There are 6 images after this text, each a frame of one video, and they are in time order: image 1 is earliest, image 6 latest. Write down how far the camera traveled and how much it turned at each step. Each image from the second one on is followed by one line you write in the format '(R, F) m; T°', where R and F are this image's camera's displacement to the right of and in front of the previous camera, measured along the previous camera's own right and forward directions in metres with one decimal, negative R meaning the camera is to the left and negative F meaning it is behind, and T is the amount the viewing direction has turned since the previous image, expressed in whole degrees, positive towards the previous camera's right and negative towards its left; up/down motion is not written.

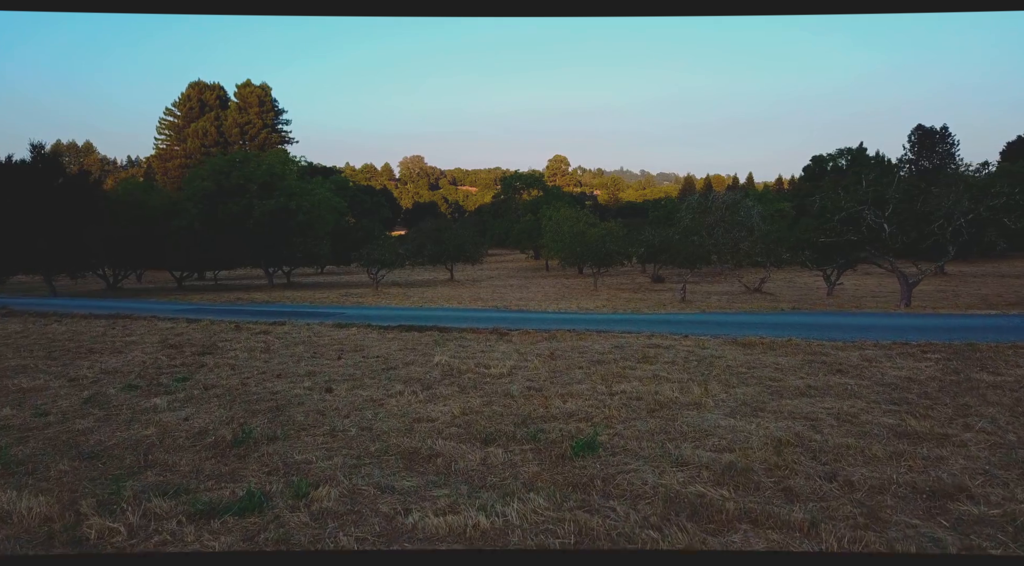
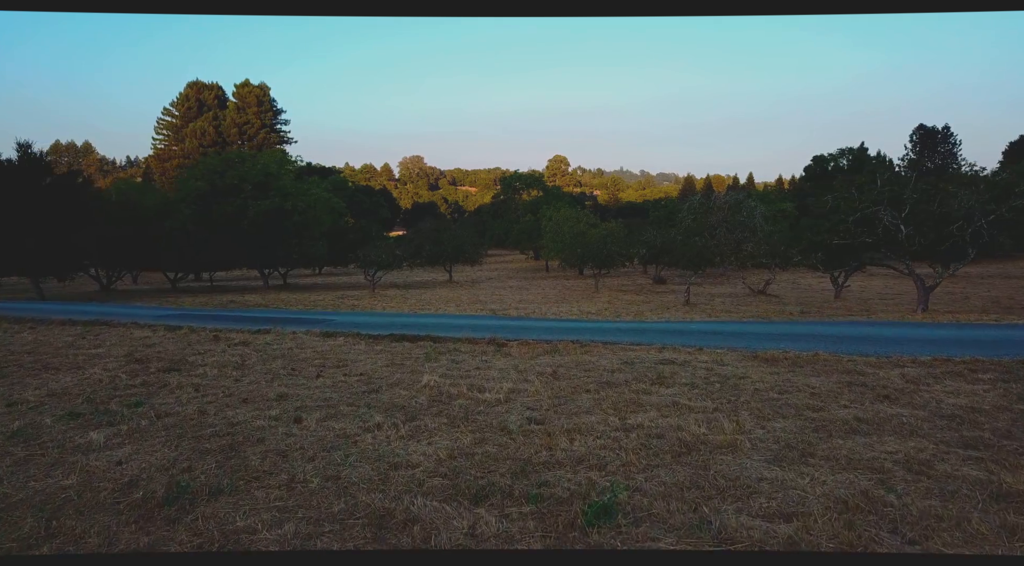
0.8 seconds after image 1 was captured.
(0.0, +0.8) m; 0°
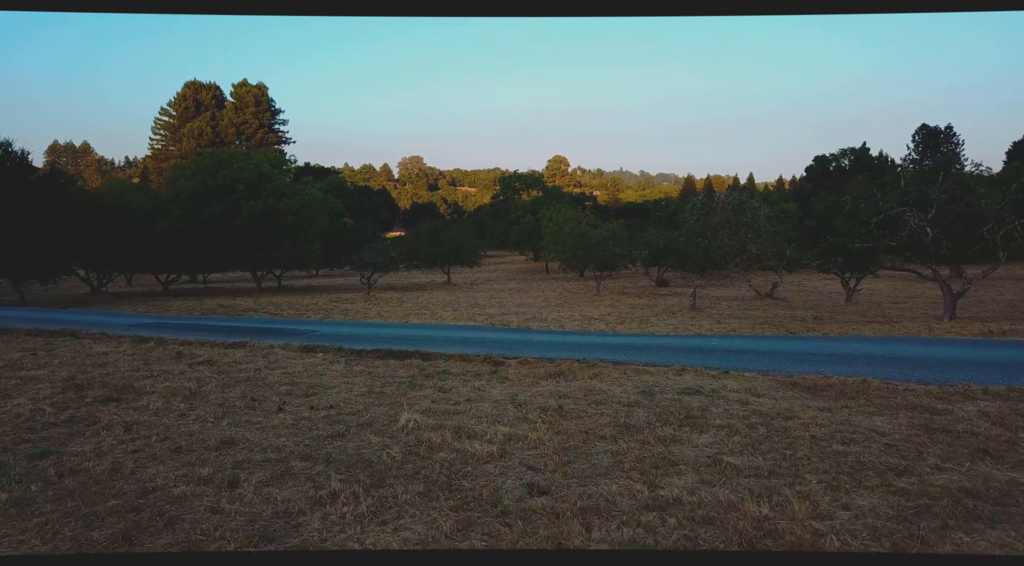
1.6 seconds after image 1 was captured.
(0.0, +1.2) m; 0°
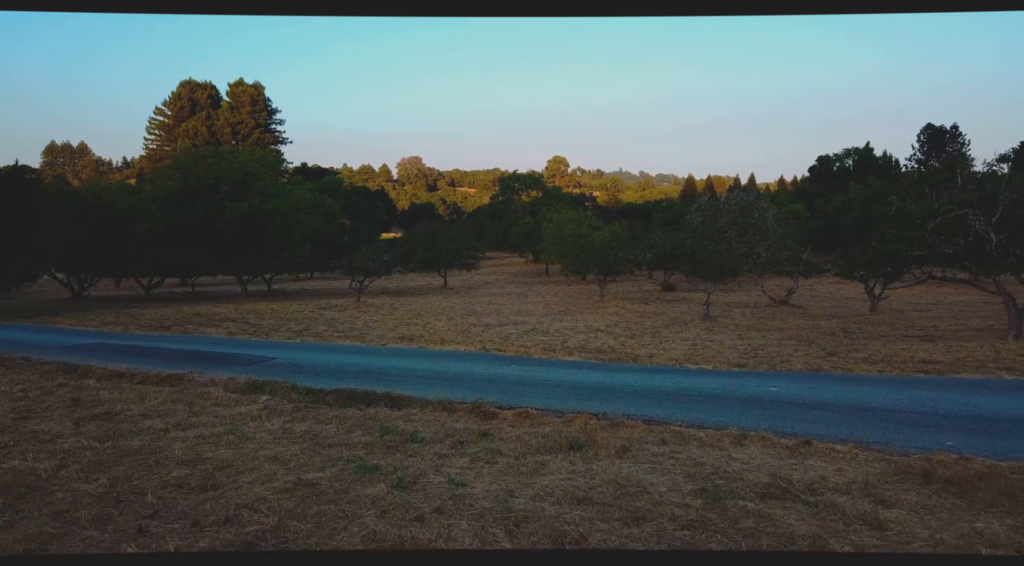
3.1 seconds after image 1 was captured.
(0.0, +2.3) m; 0°
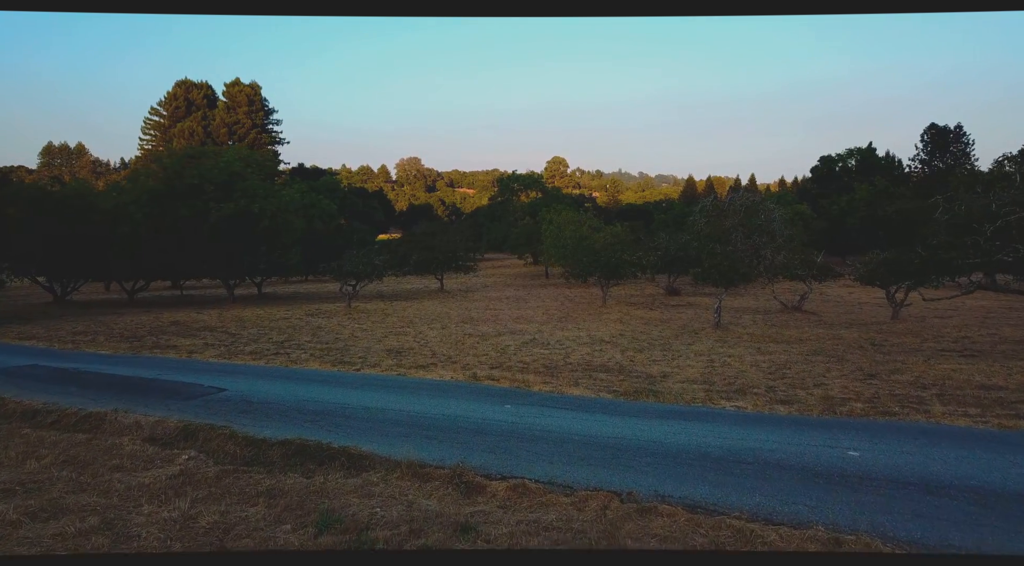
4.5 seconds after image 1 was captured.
(+0.1, +1.9) m; 0°
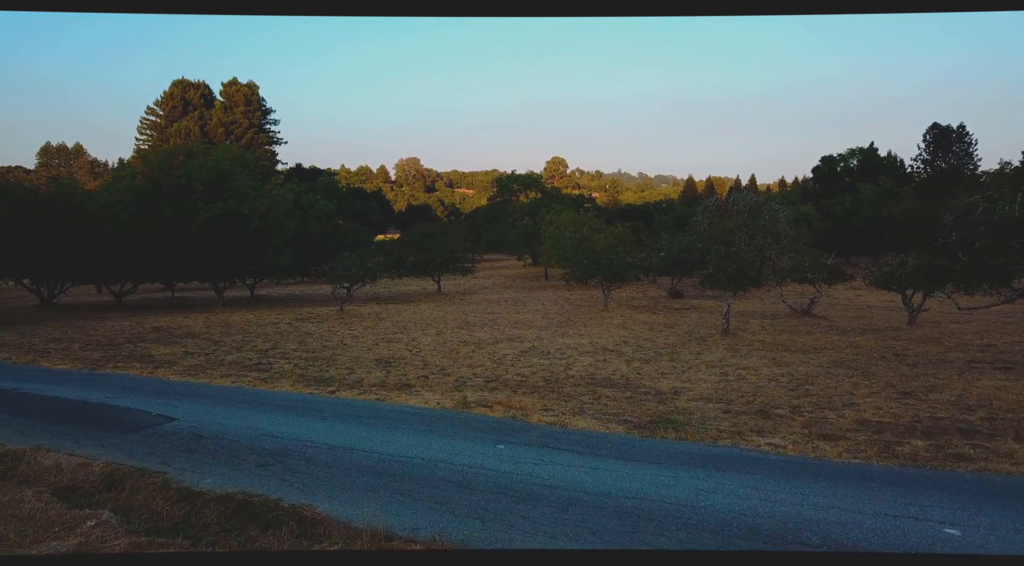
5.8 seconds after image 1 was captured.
(0.0, +1.3) m; 0°
